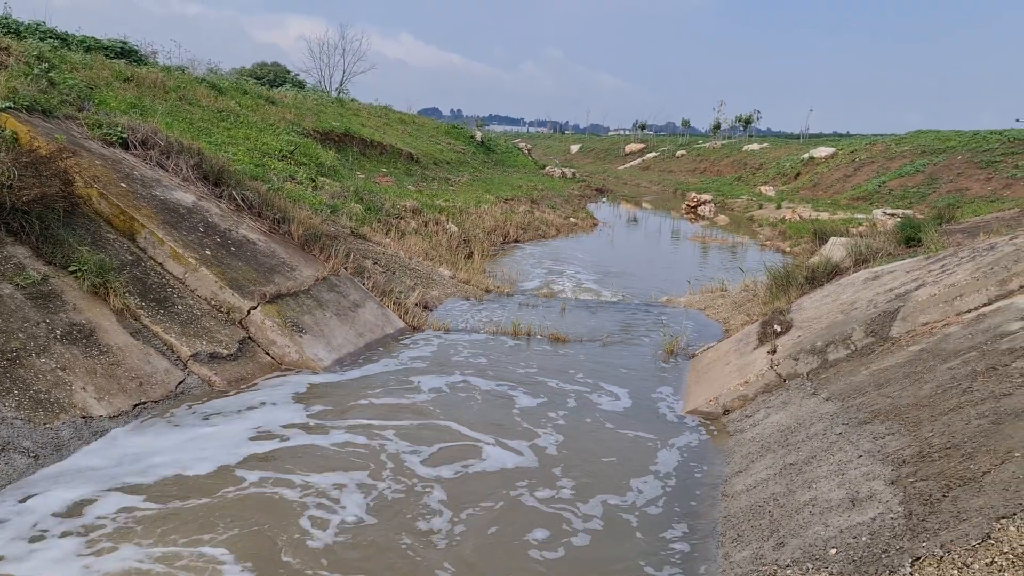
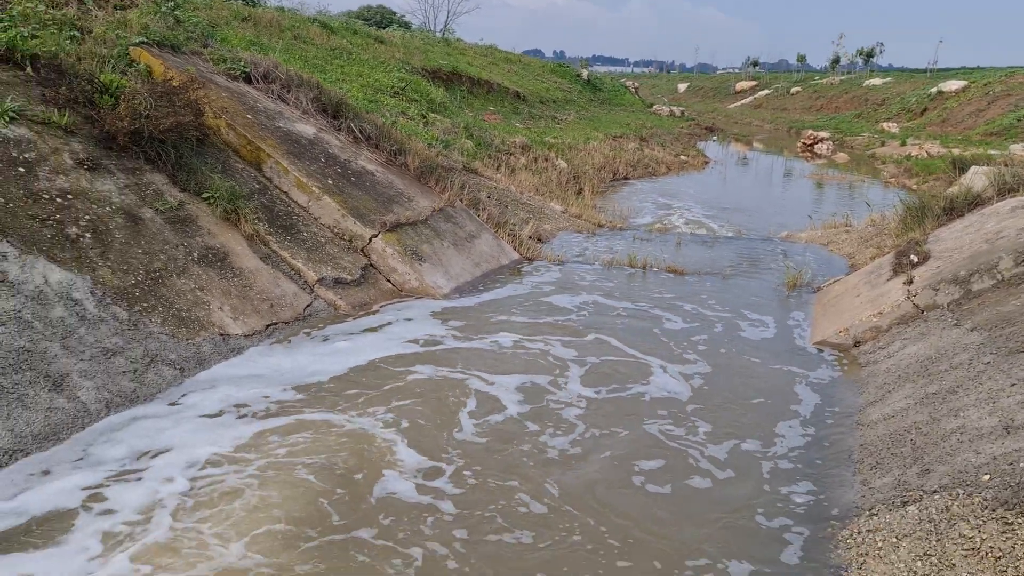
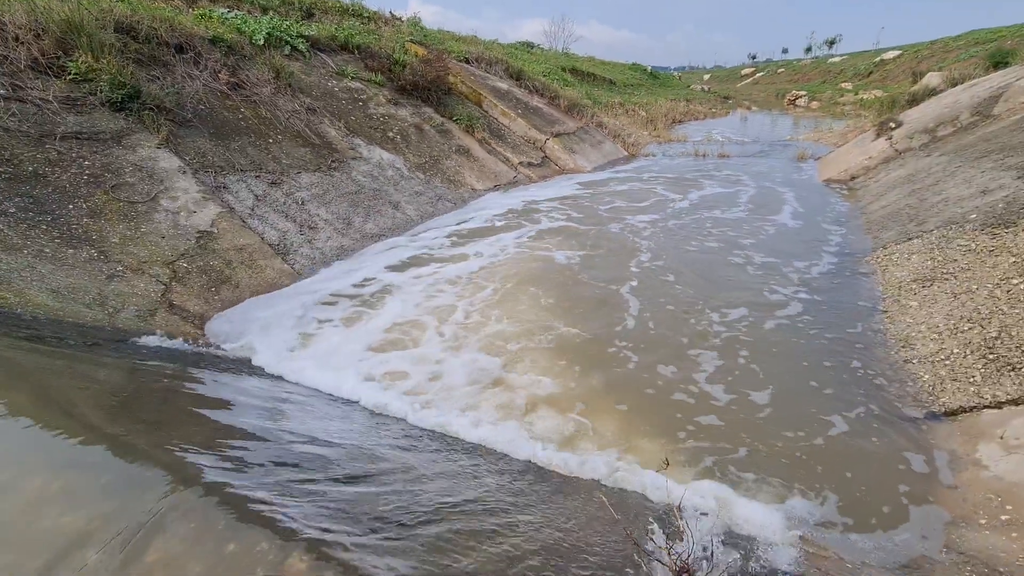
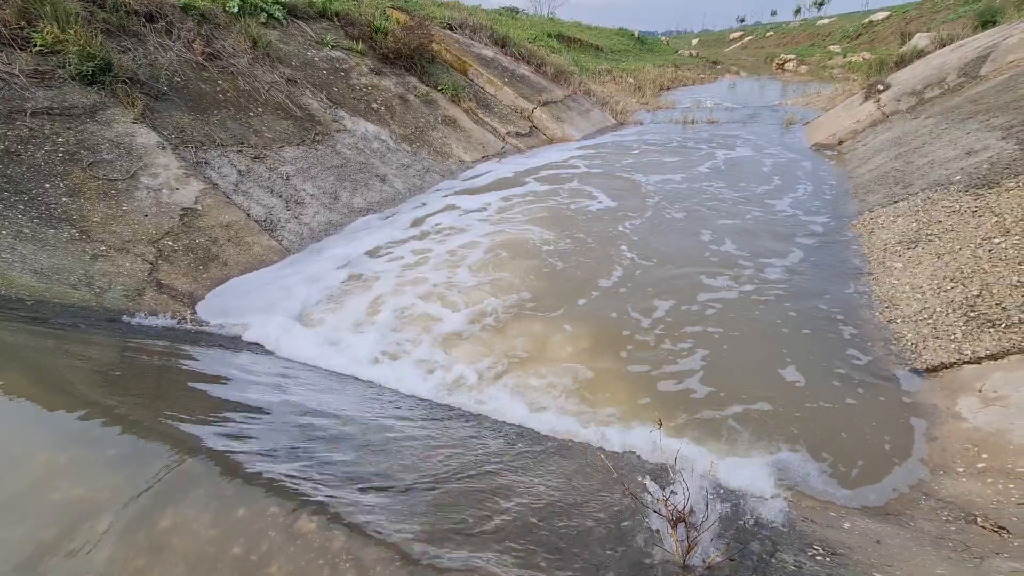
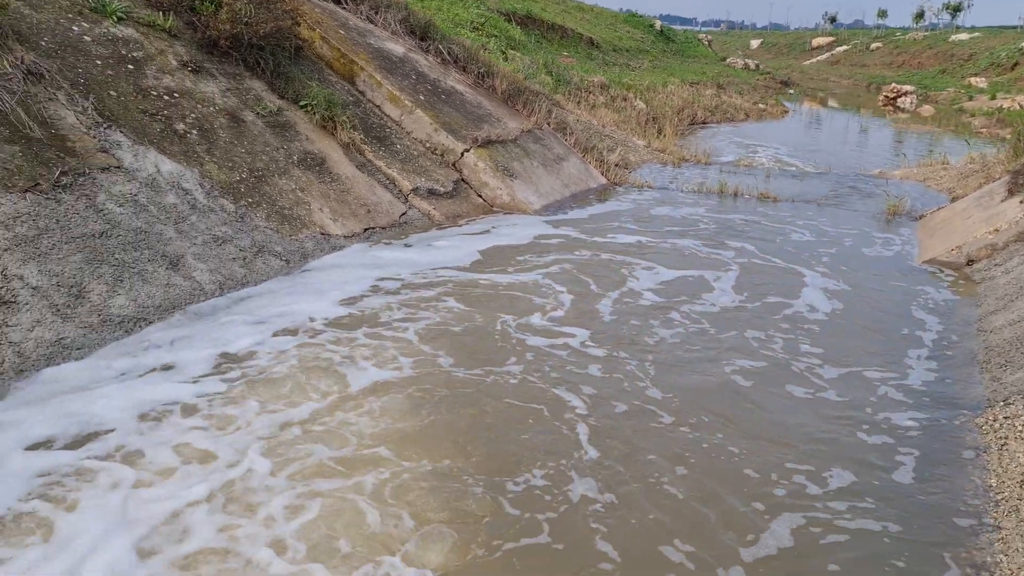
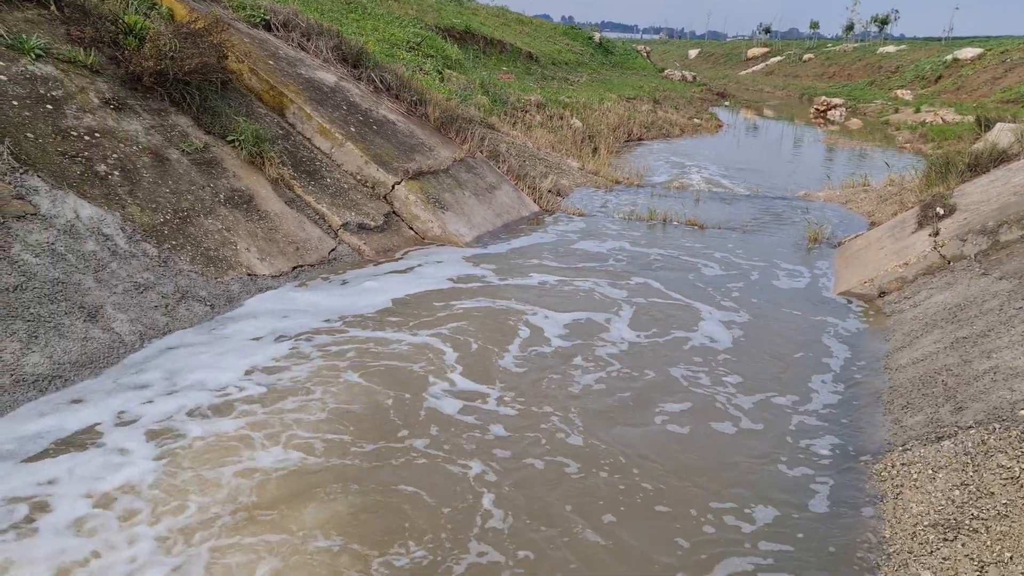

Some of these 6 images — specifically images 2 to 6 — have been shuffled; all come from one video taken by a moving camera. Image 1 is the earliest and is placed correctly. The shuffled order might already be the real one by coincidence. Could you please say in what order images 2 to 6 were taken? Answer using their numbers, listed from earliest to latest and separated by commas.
2, 6, 5, 3, 4
